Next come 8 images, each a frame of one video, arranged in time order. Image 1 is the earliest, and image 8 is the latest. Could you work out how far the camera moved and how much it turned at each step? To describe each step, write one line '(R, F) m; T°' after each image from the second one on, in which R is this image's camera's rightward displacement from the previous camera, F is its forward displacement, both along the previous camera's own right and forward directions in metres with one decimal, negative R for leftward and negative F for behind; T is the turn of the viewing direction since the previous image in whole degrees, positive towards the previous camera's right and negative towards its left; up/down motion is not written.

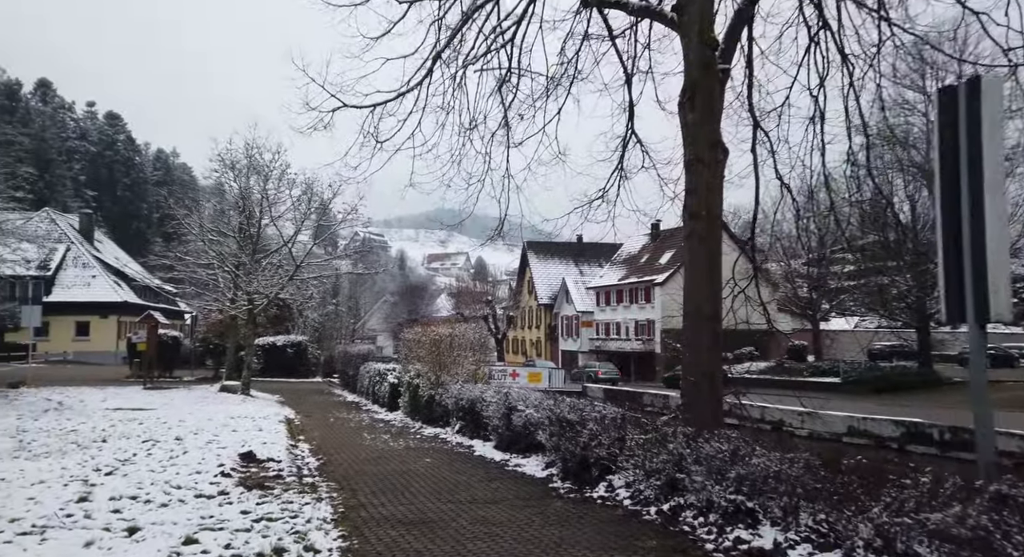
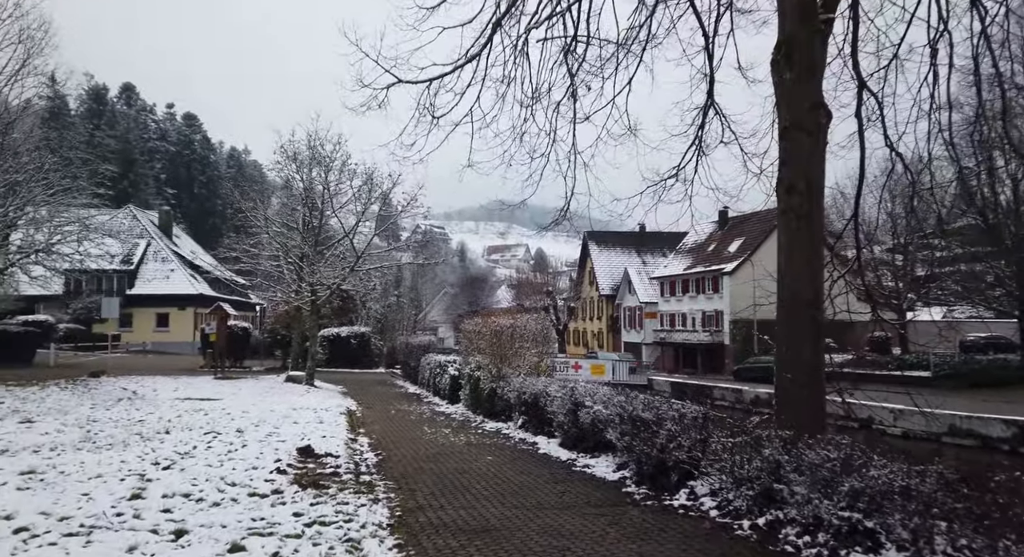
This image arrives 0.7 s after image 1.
(-0.1, +0.6) m; -5°
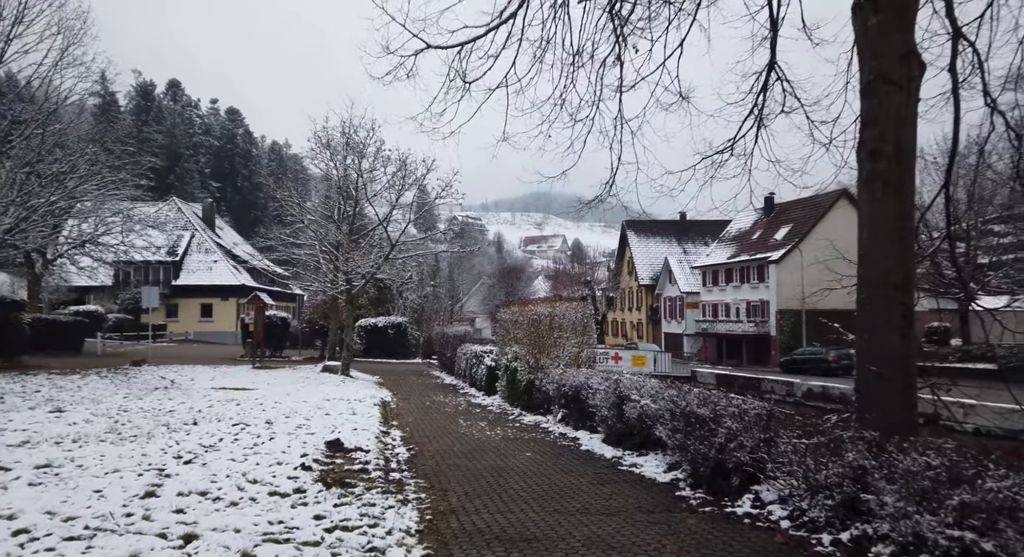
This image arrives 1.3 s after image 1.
(0.0, +0.6) m; -3°
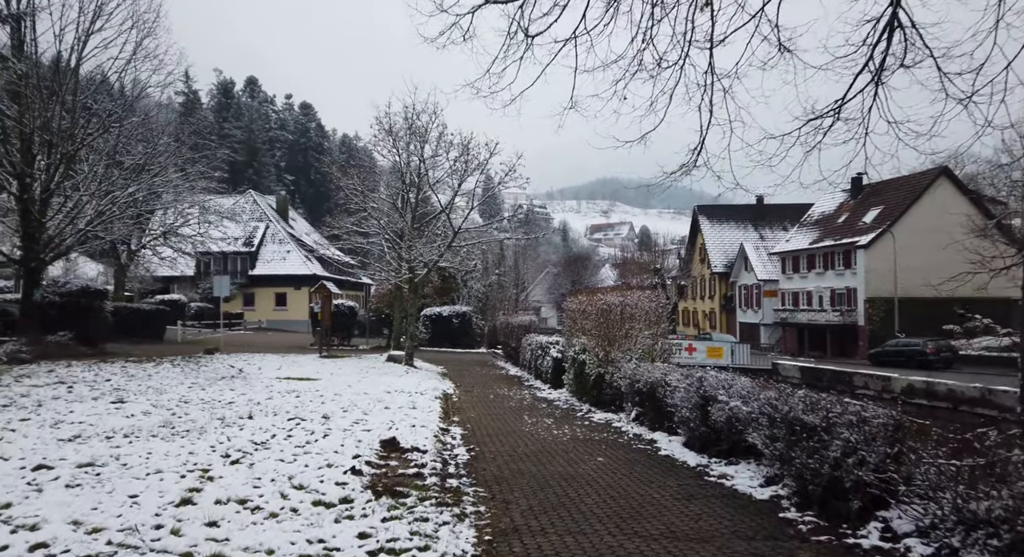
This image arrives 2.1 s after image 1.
(0.0, +0.8) m; -6°
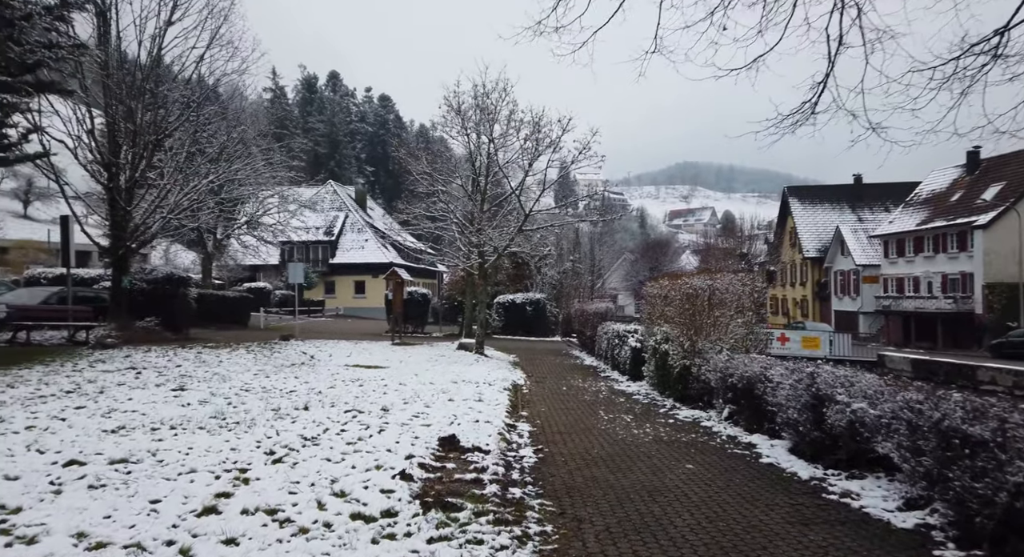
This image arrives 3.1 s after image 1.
(0.0, +1.0) m; -7°
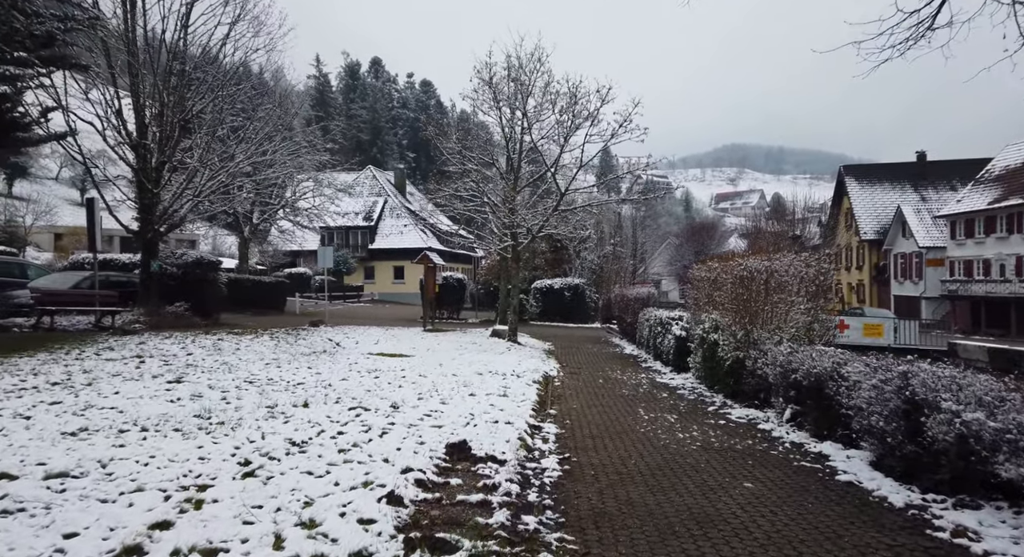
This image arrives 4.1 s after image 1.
(+0.2, +1.2) m; -4°
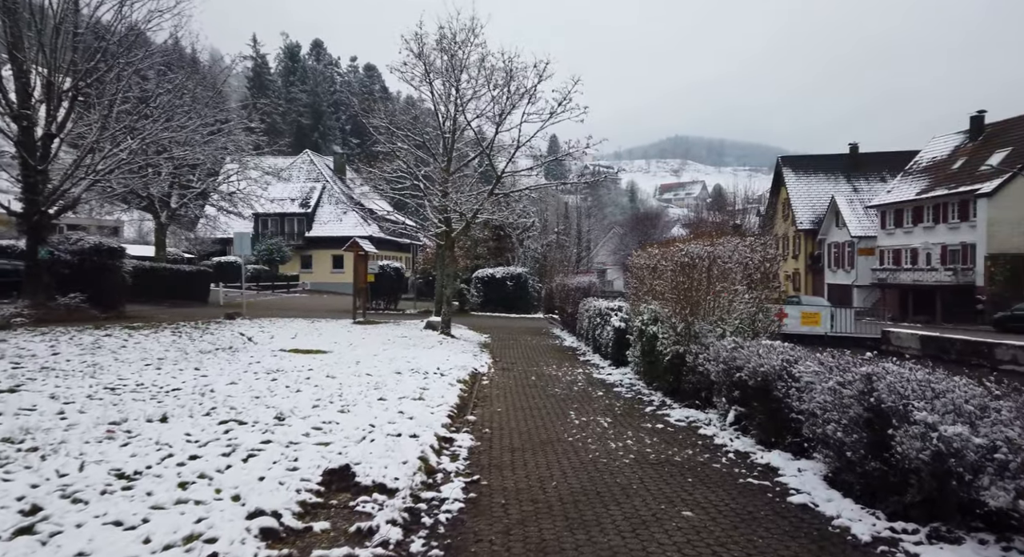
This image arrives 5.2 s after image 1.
(+0.4, +1.1) m; +5°
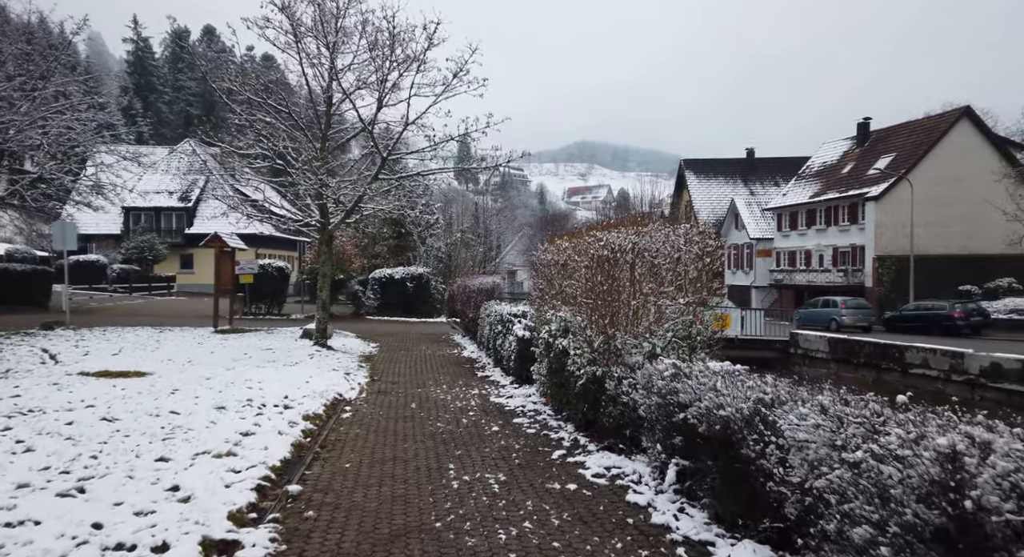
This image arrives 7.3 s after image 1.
(+0.5, +2.5) m; +8°
